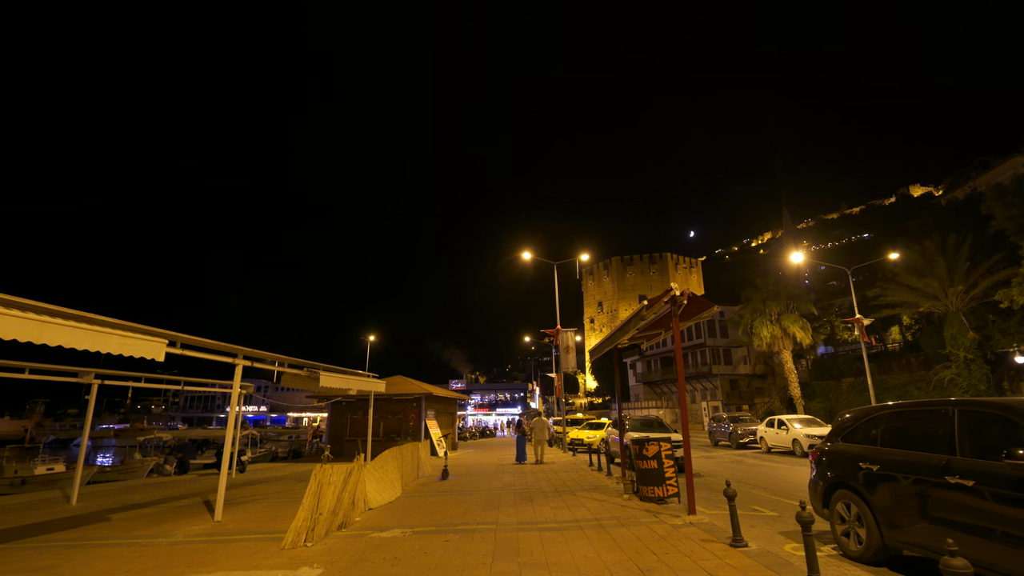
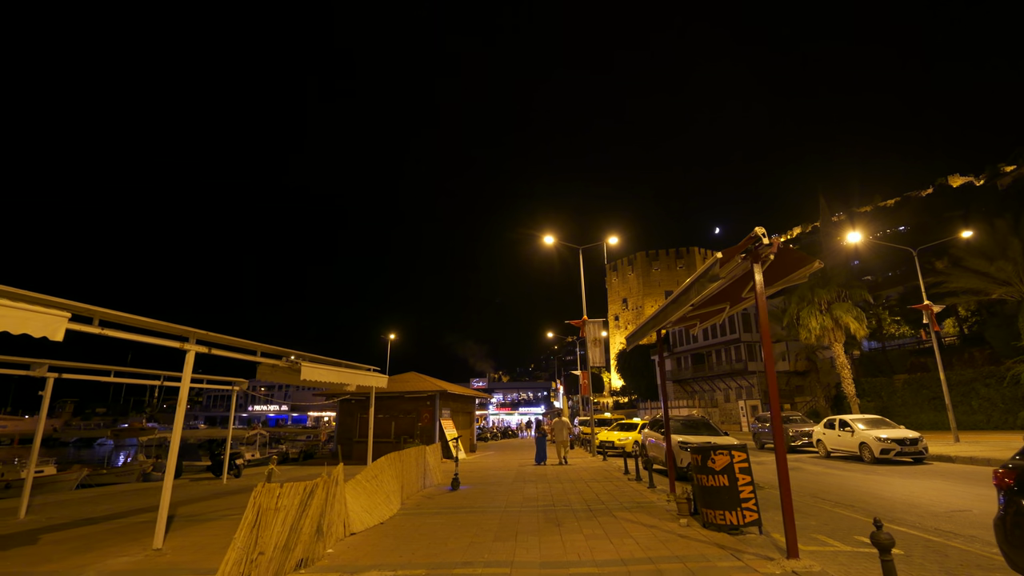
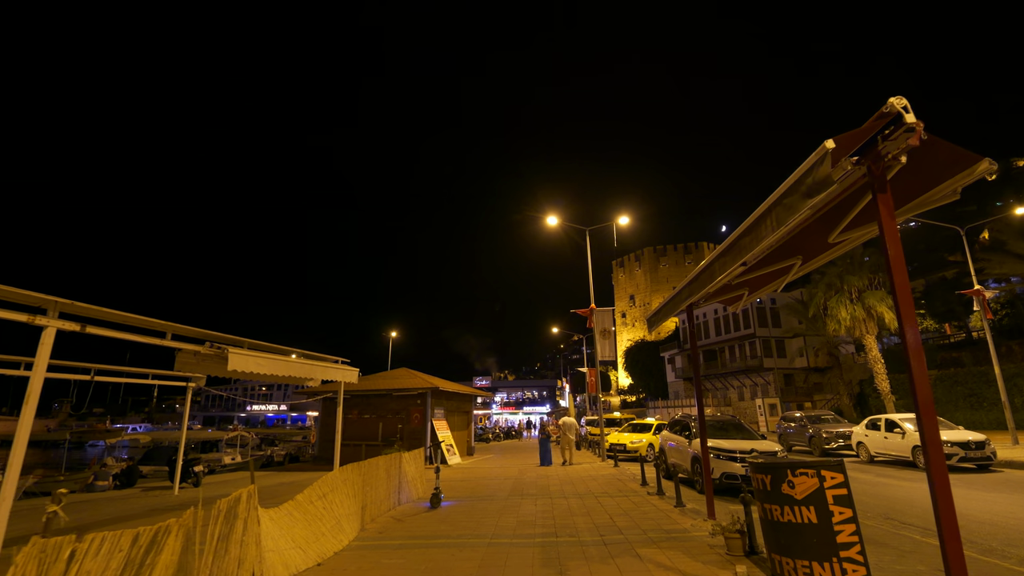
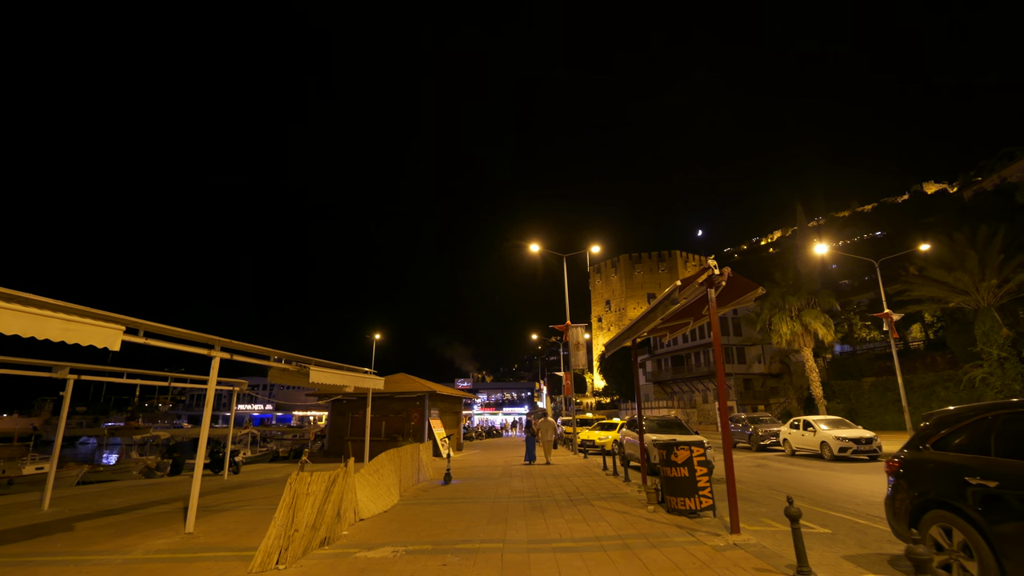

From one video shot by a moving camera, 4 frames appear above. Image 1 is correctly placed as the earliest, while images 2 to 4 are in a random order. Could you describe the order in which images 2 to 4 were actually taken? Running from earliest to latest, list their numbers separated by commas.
4, 2, 3
